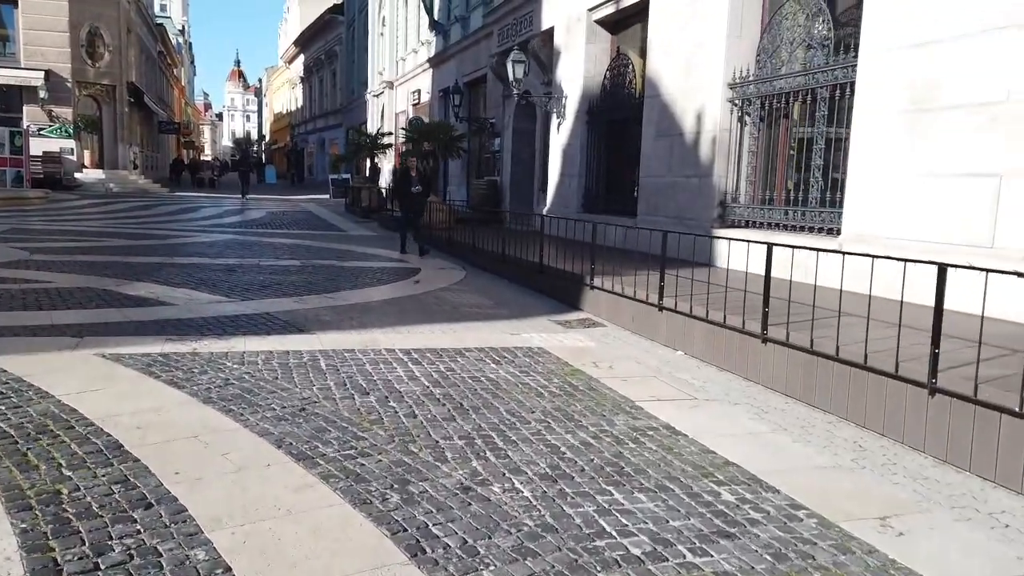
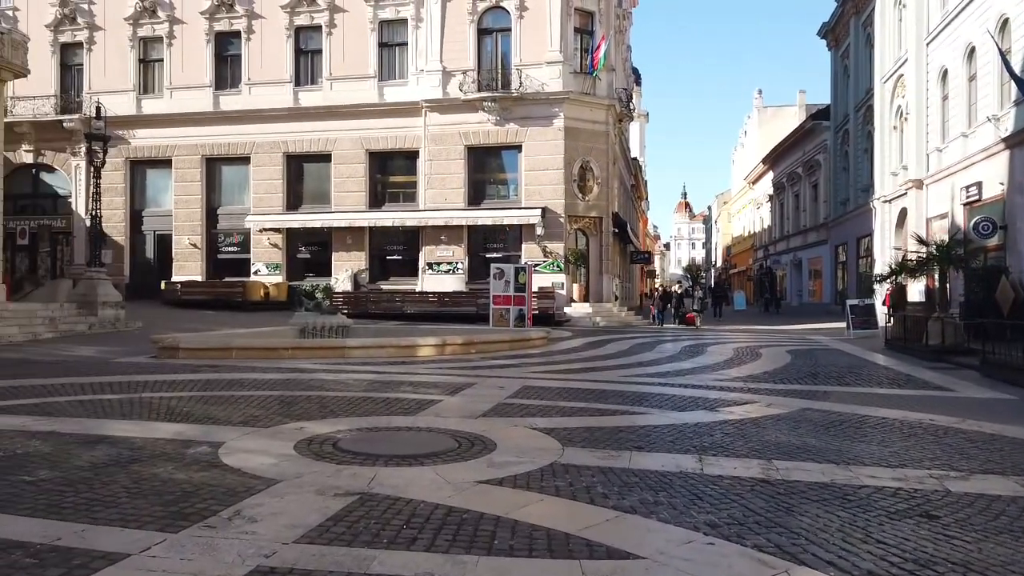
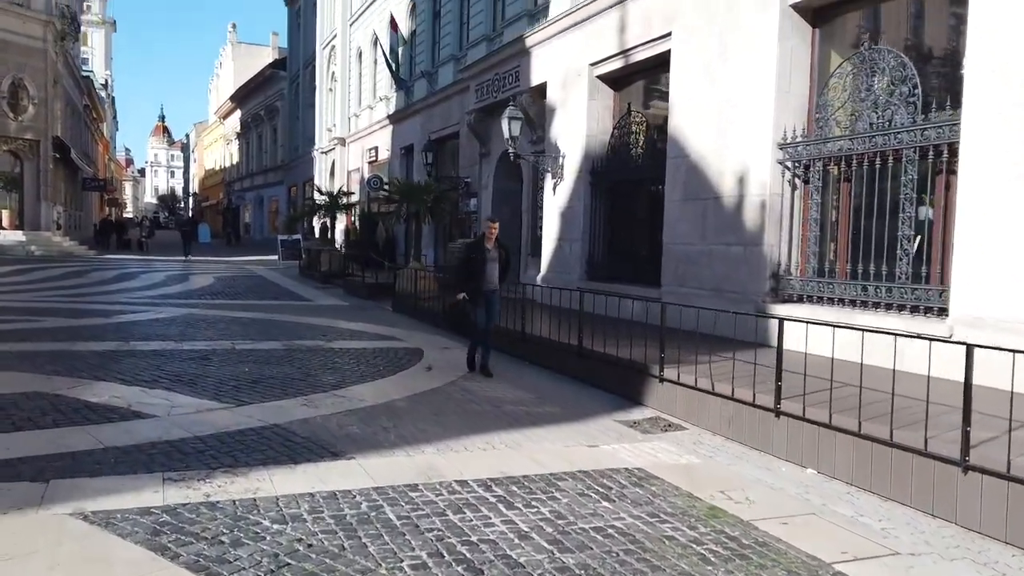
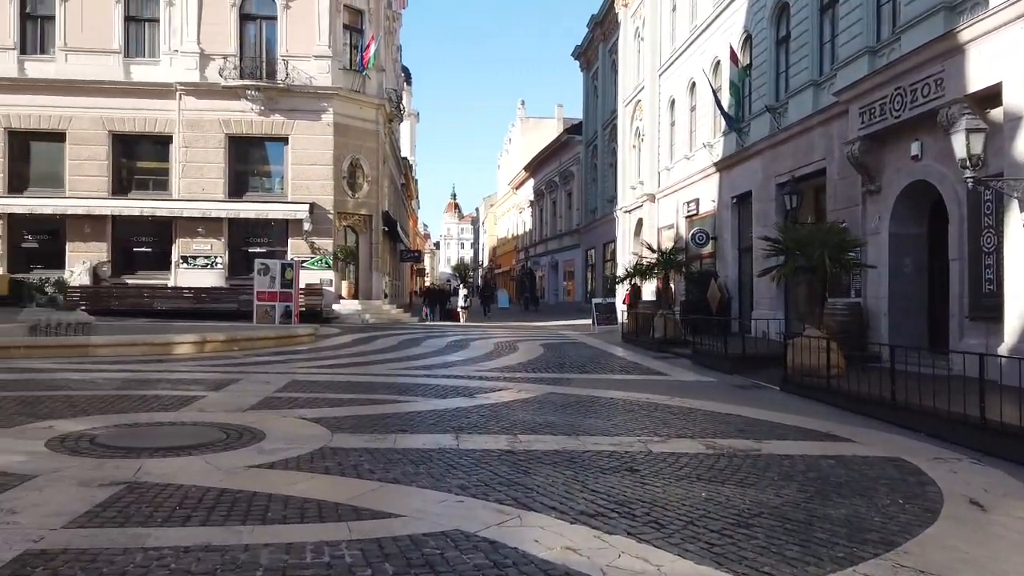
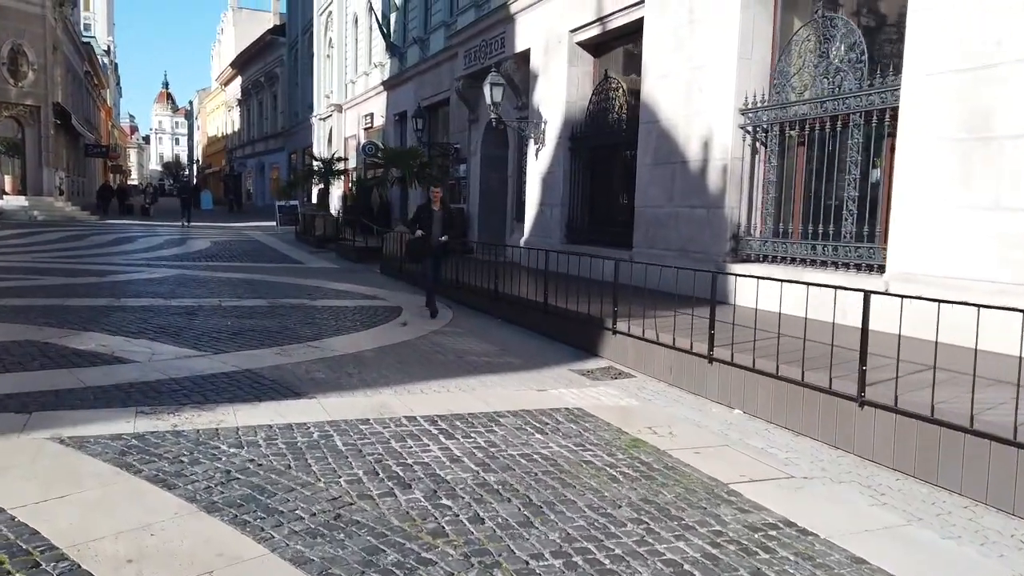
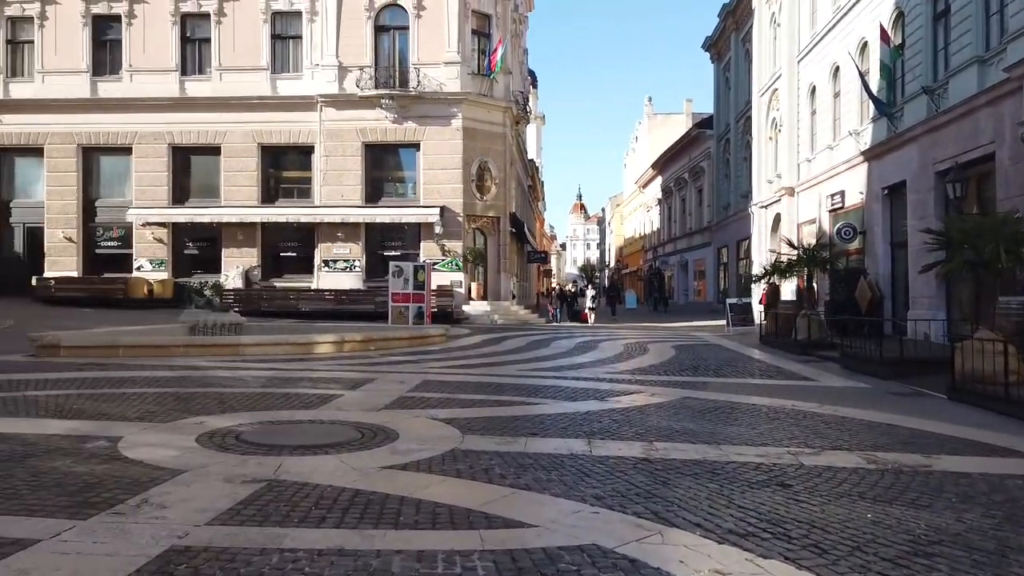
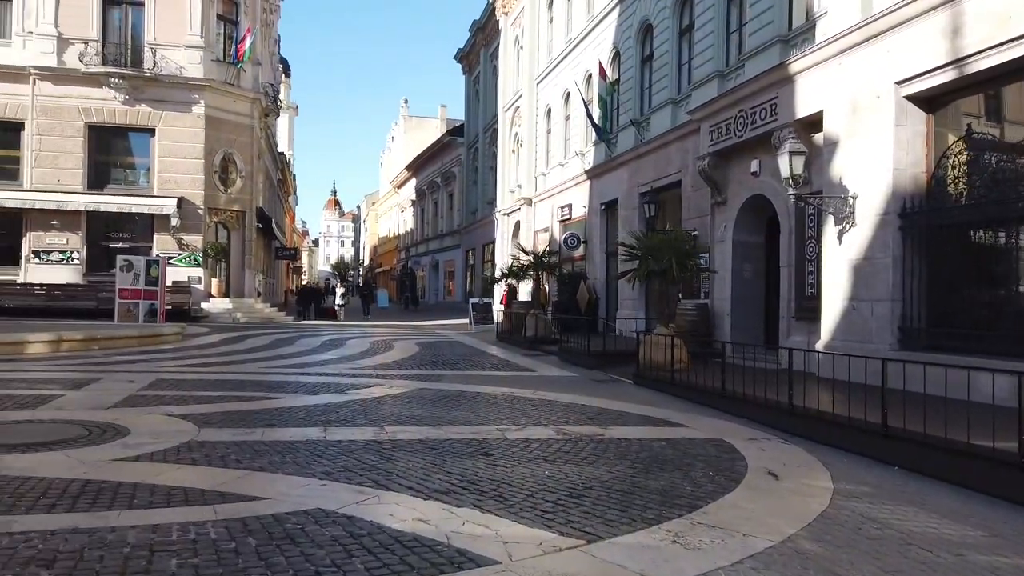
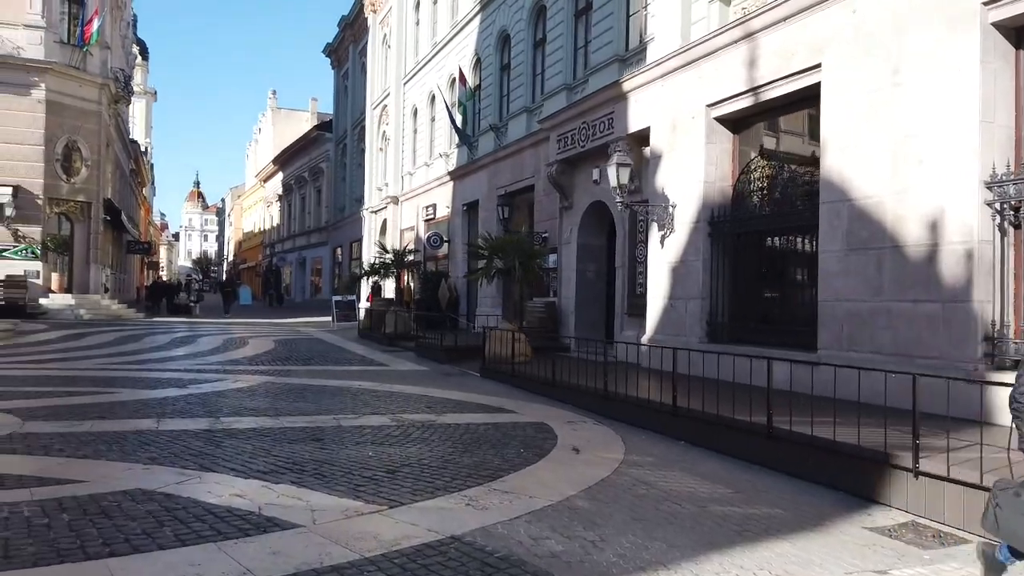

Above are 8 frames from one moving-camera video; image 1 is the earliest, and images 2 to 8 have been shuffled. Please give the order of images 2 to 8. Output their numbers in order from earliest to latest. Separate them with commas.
5, 3, 8, 7, 4, 6, 2
